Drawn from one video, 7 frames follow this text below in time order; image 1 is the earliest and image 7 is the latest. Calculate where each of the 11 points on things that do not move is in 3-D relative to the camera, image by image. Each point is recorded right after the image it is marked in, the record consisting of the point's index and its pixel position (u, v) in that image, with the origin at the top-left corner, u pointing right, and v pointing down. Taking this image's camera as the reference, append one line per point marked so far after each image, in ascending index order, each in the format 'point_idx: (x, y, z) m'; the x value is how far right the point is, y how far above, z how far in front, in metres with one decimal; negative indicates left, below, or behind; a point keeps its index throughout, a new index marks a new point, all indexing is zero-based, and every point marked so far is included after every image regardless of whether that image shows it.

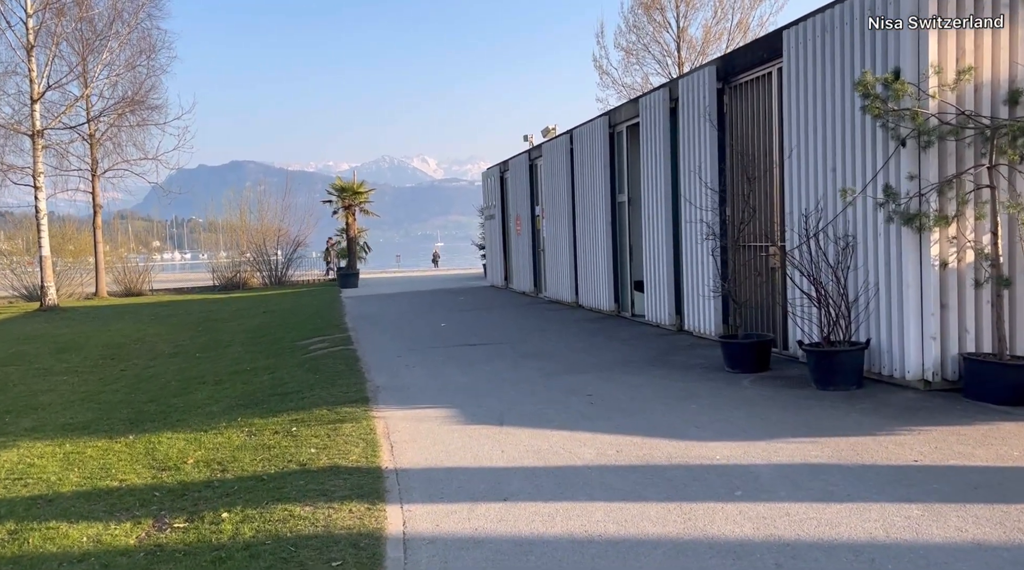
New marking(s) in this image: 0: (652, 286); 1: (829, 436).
0: (+2.1, 0.0, +14.1) m
1: (+2.2, -1.1, +6.6) m
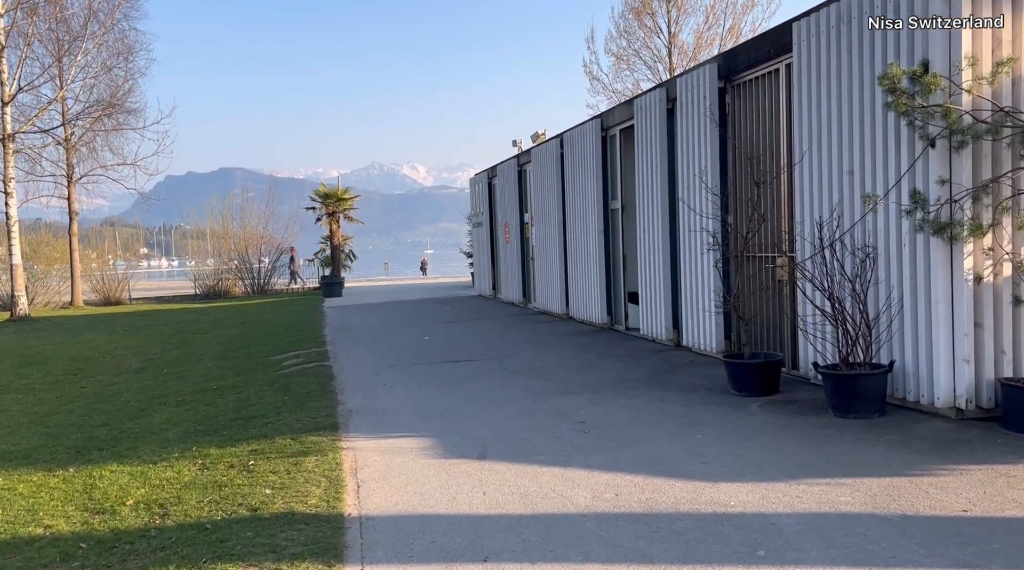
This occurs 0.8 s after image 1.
0: (+1.9, -0.2, +13.3) m
1: (+2.1, -1.2, +5.7) m
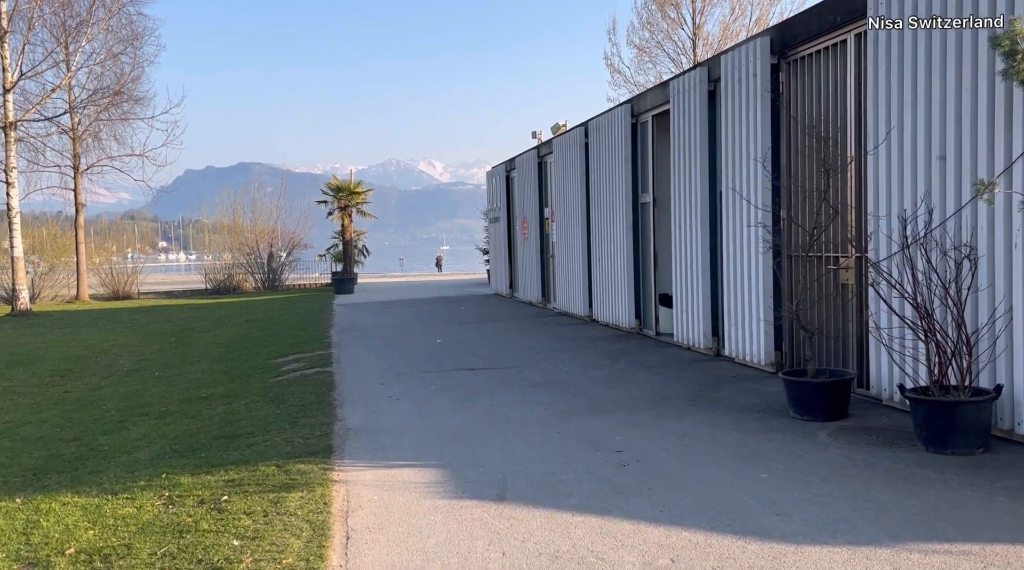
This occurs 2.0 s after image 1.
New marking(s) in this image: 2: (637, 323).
0: (+2.2, -0.2, +12.0) m
1: (+2.3, -1.2, +4.5) m
2: (+1.9, -0.6, +14.1) m
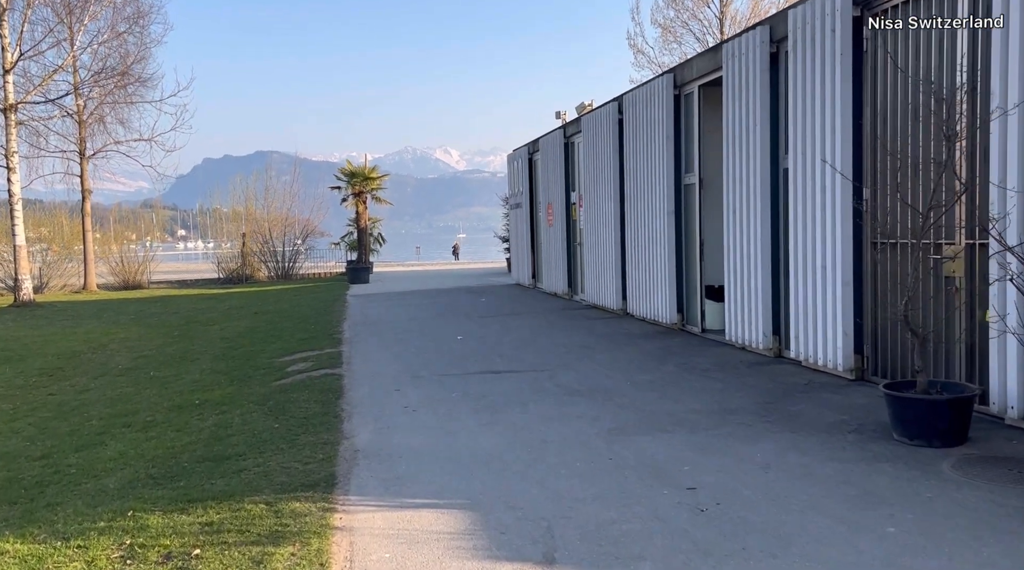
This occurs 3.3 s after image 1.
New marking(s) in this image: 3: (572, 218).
0: (+2.5, -0.1, +10.6) m
1: (+2.5, -1.2, +3.1) m
2: (+2.3, -0.5, +12.7) m
3: (+1.2, +1.4, +19.1) m
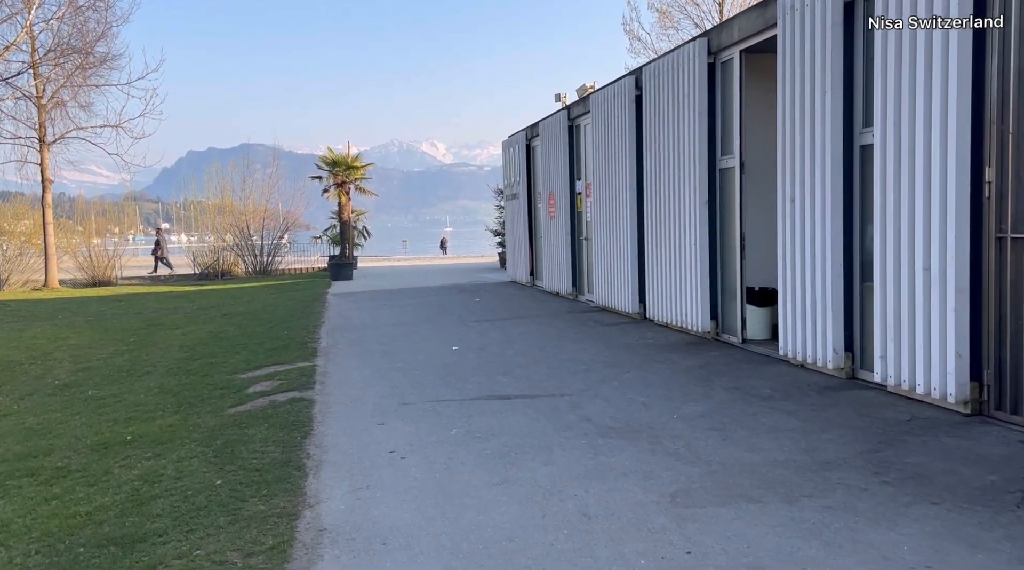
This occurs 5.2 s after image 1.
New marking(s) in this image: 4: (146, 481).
0: (+2.6, -0.2, +8.7) m
1: (+2.7, -1.3, +1.2) m
2: (+2.3, -0.5, +10.8) m
3: (+1.2, +1.4, +17.2) m
4: (-2.4, -1.3, +6.3) m
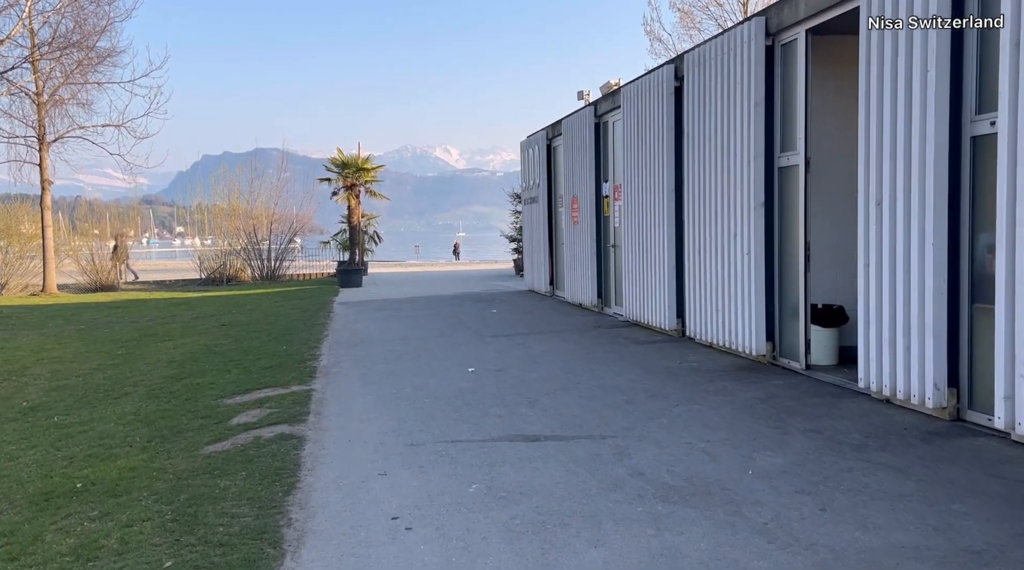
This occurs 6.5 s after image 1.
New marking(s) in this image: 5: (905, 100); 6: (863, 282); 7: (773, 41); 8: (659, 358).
0: (+2.9, -0.3, +7.3) m
1: (+2.8, -1.4, -0.2) m
2: (+2.6, -0.6, +9.4) m
3: (+1.5, +1.2, +15.8) m
4: (-2.3, -1.4, +4.9) m
5: (+2.9, +1.3, +6.7) m
6: (+2.8, 0.0, +7.5) m
7: (+2.6, +2.4, +9.1) m
8: (+1.6, -0.8, +10.2) m
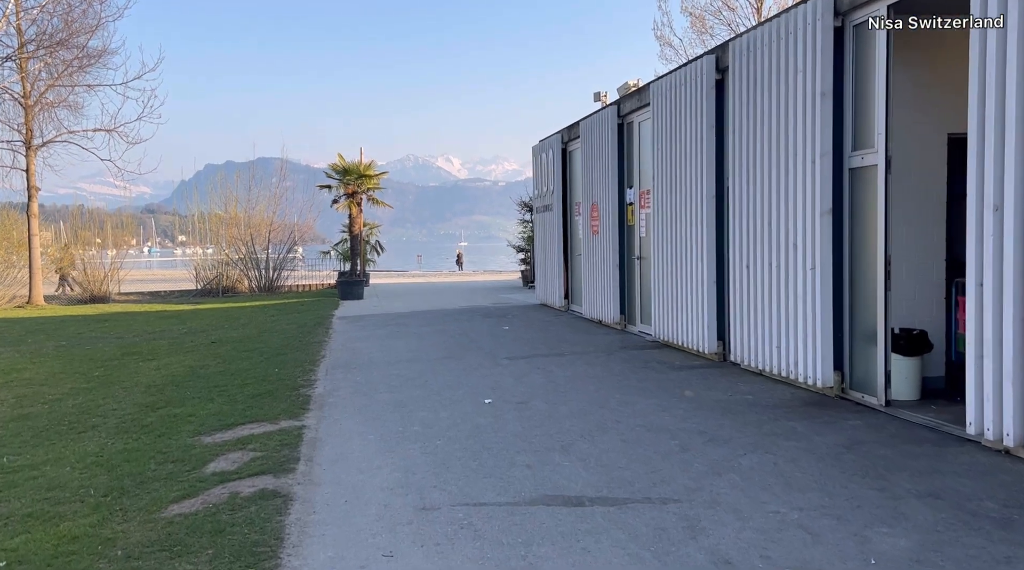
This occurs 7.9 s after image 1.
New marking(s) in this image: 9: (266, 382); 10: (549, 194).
0: (+3.1, -0.5, +6.0) m
1: (+3.0, -1.5, -1.6) m
2: (+2.8, -0.8, +8.0) m
3: (+1.8, +1.0, +14.4) m
4: (-2.0, -1.5, +3.5) m
5: (+3.1, +1.2, +5.4) m
6: (+3.1, -0.1, +6.1) m
7: (+2.8, +2.2, +7.8) m
8: (+1.8, -1.0, +8.8) m
9: (-2.9, -1.1, +11.0) m
10: (+0.8, +1.9, +19.3) m
